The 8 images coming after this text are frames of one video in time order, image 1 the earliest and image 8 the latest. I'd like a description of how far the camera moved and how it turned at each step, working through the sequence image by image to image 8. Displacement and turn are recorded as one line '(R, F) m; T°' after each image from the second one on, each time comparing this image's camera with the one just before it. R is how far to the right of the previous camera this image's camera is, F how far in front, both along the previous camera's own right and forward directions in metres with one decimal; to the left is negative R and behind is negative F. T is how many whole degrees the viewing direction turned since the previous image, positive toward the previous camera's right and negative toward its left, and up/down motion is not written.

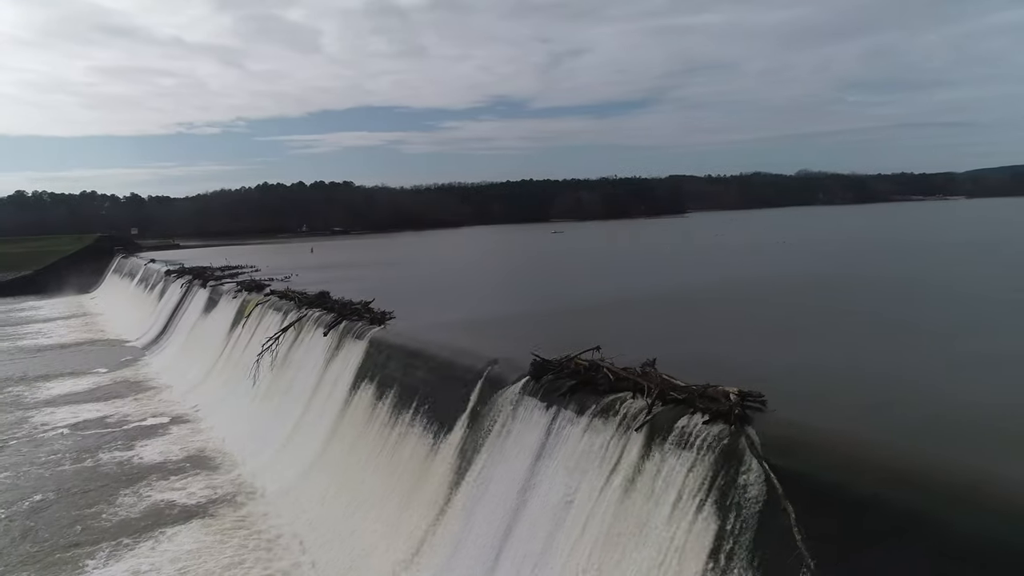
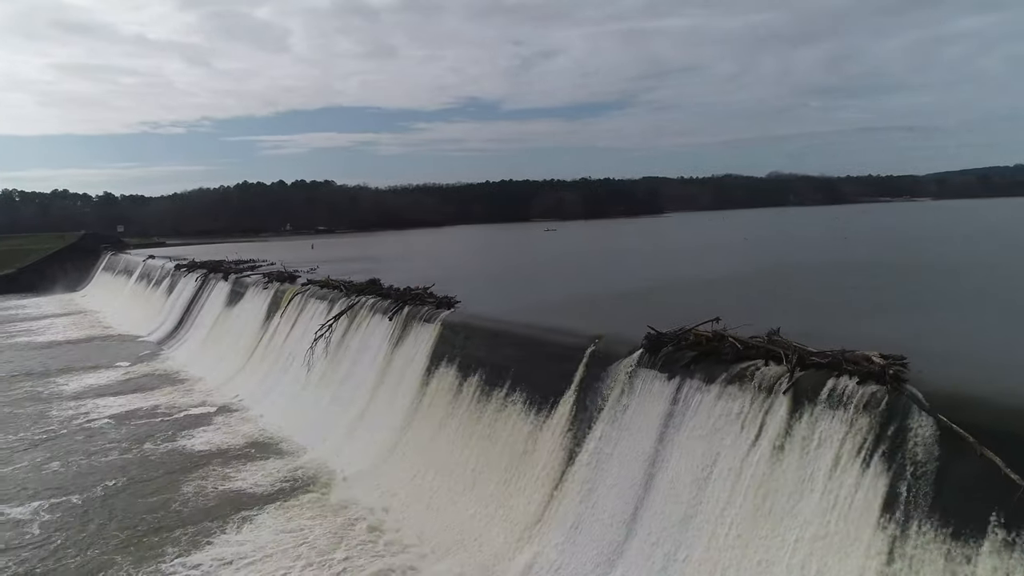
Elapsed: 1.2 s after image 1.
(-2.0, -0.1) m; +2°
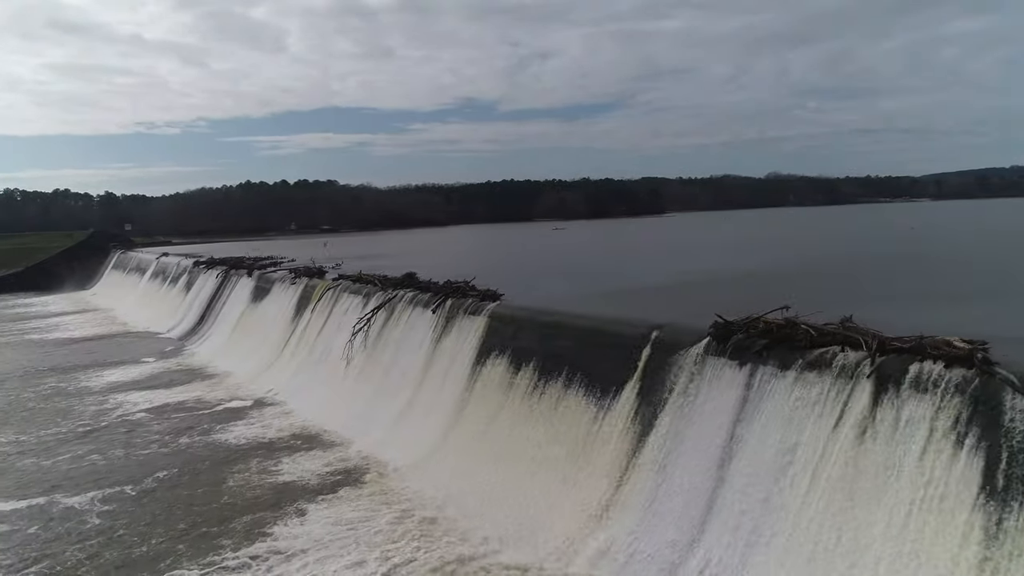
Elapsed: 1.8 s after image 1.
(-1.0, -0.1) m; 0°
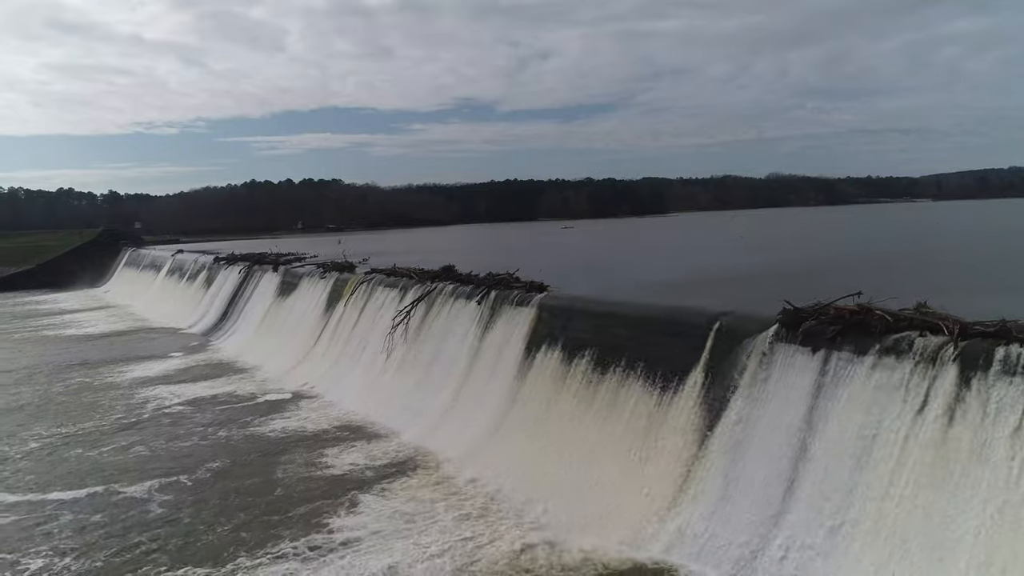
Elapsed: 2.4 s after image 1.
(-1.0, 0.0) m; 0°
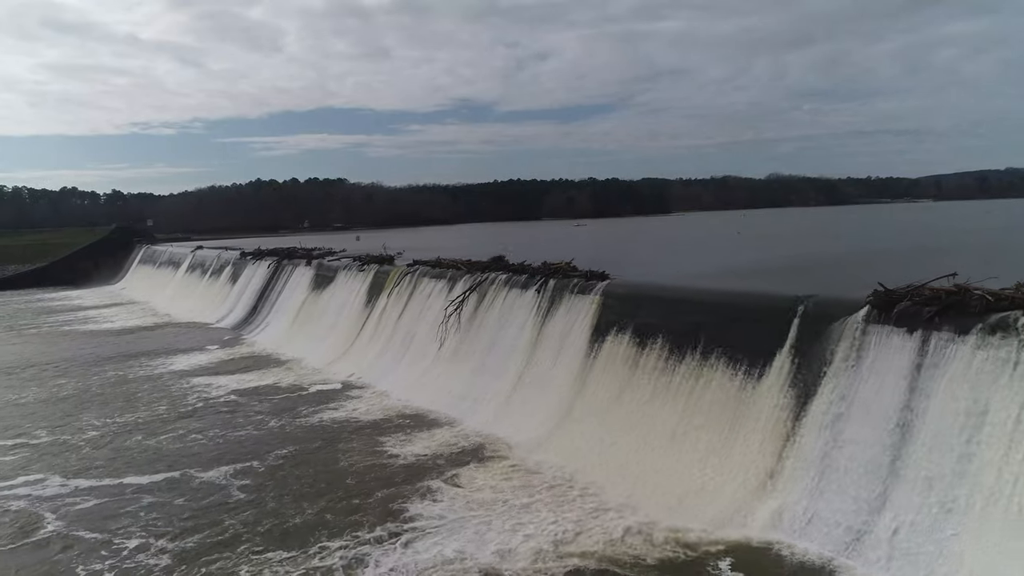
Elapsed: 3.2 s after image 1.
(-1.3, 0.0) m; 0°
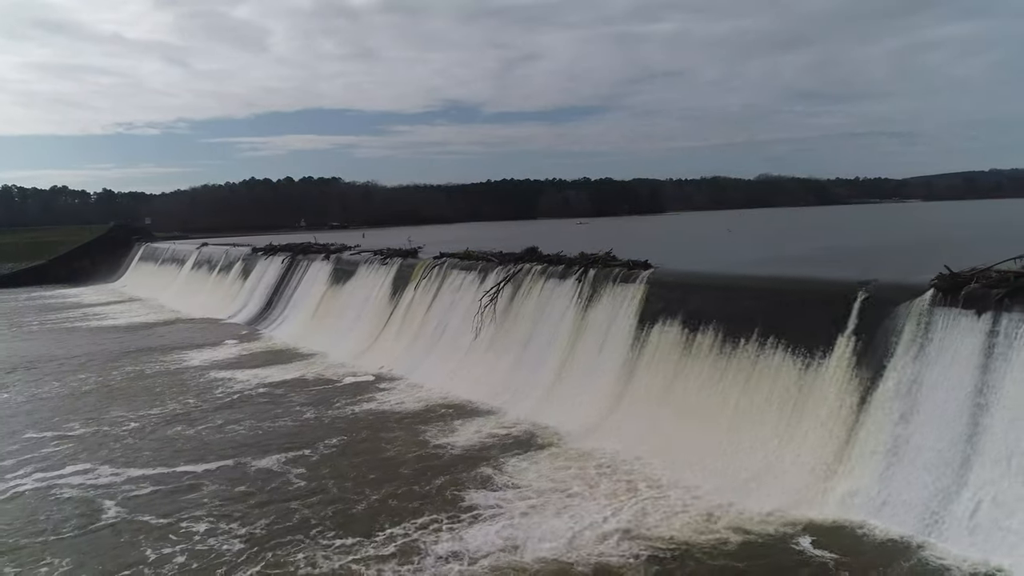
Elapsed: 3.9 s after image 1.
(-1.1, 0.0) m; +1°
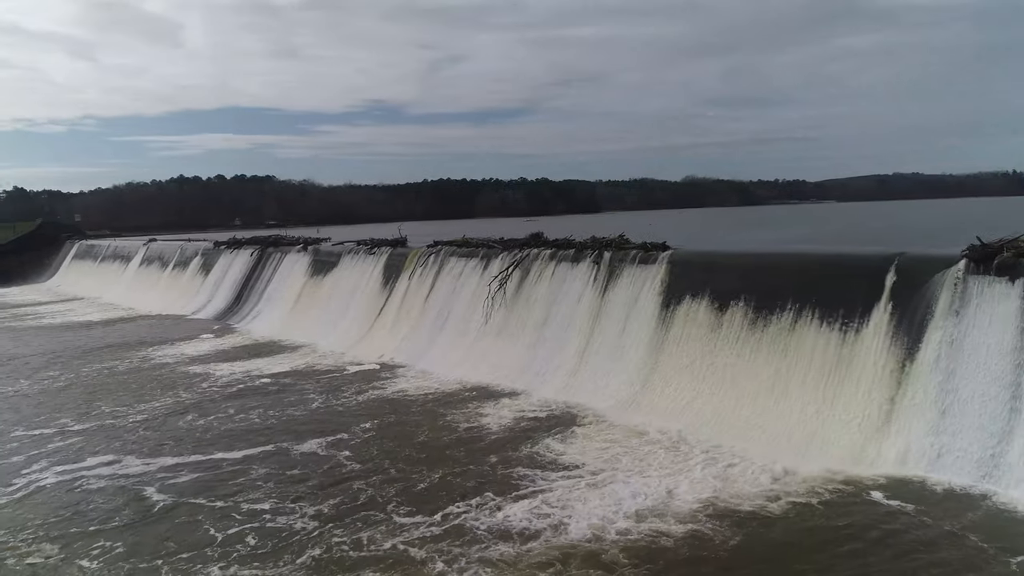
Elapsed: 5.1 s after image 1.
(-1.9, +0.1) m; +6°
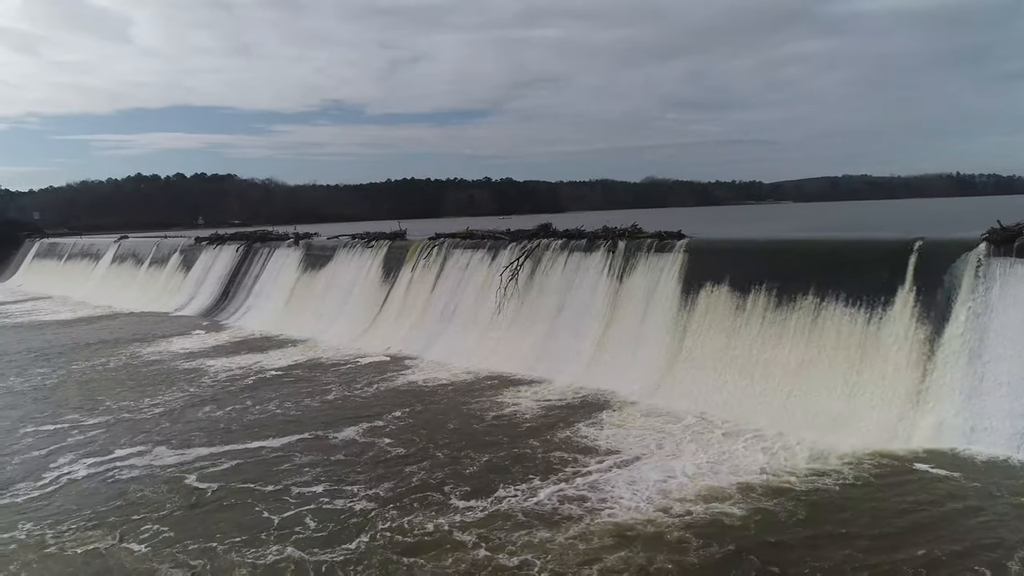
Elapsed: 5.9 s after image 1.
(-1.3, 0.0) m; +3°
